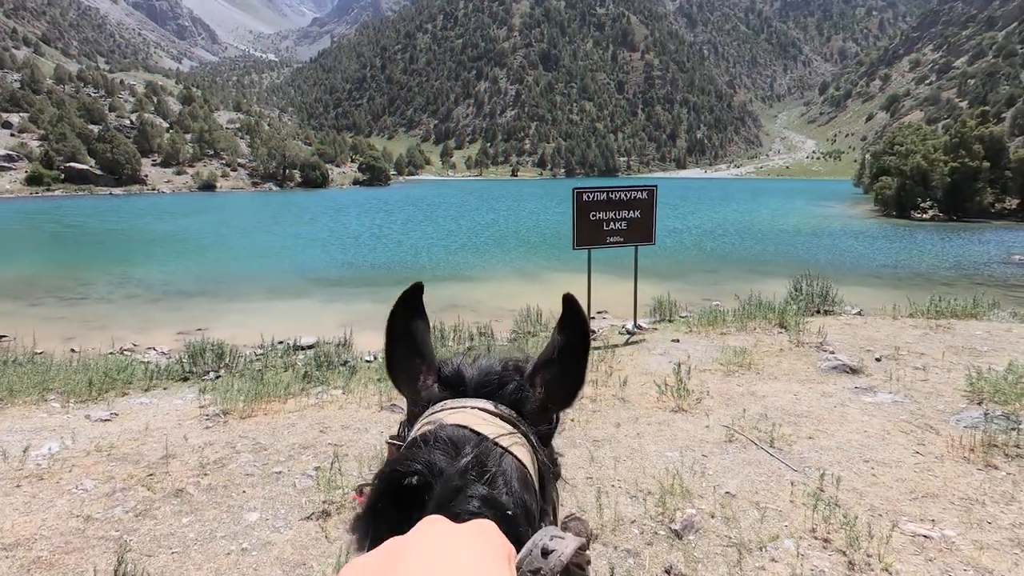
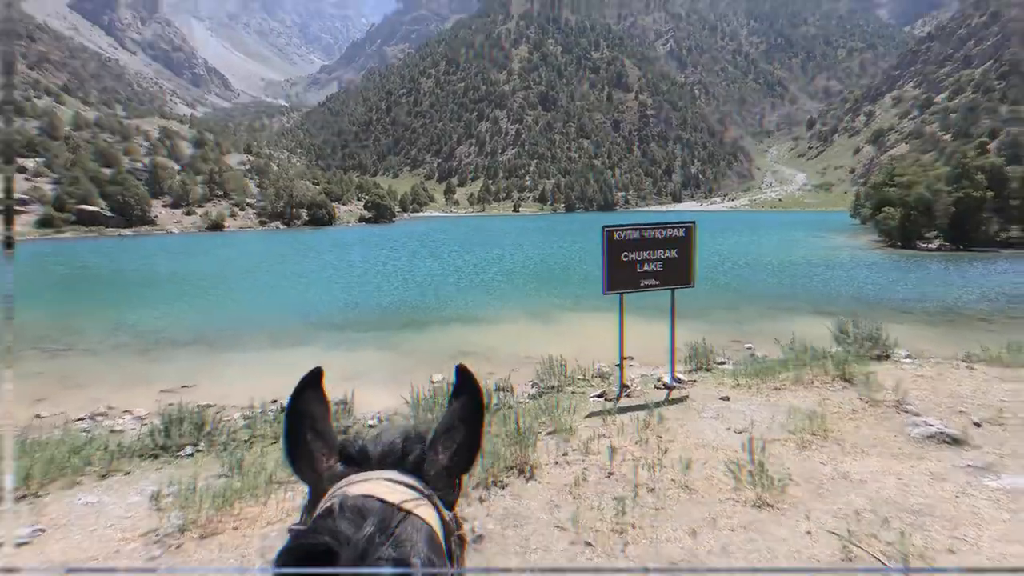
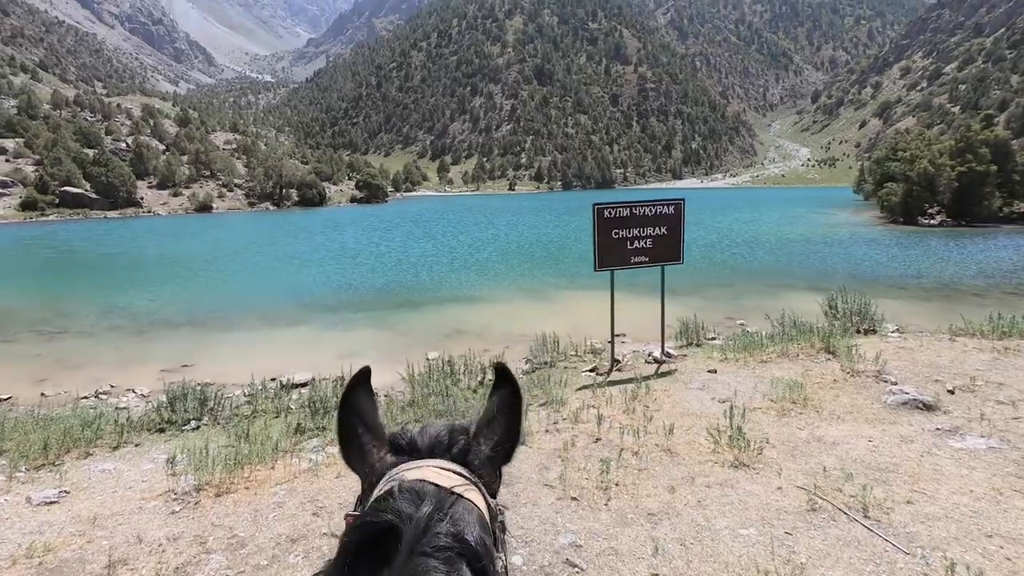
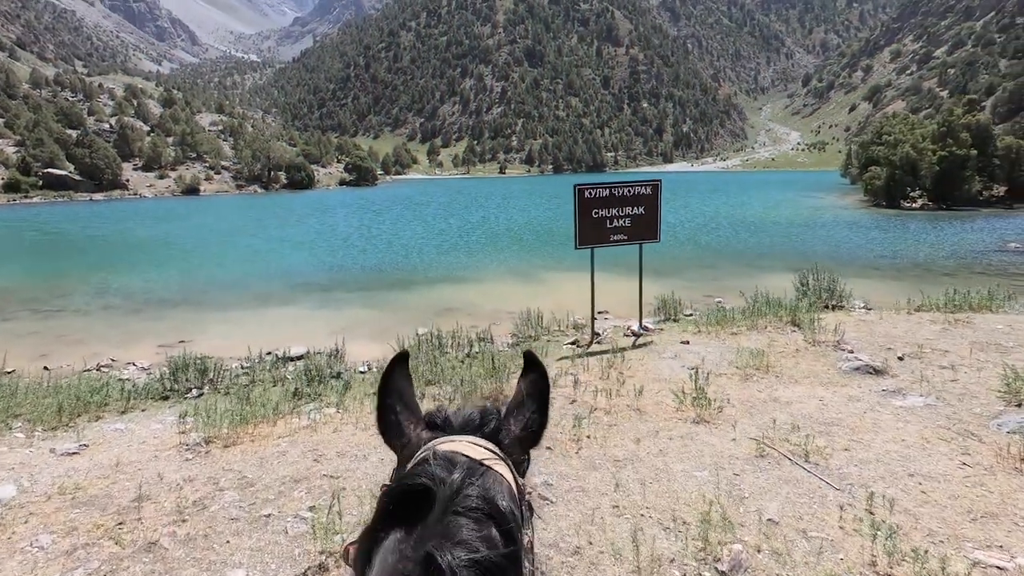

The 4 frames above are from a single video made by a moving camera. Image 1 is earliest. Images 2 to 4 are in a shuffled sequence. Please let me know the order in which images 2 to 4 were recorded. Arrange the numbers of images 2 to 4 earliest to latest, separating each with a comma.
4, 3, 2
